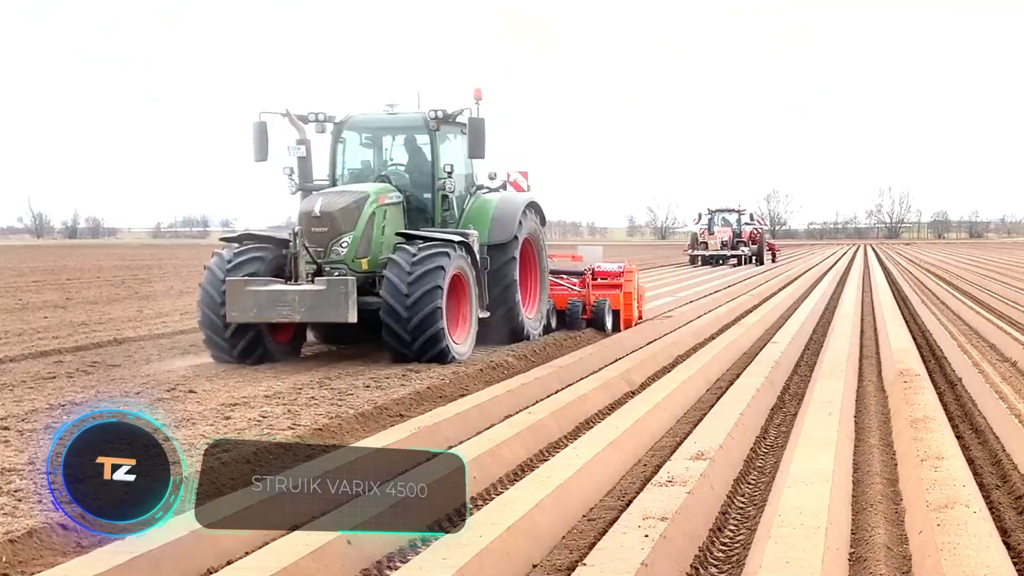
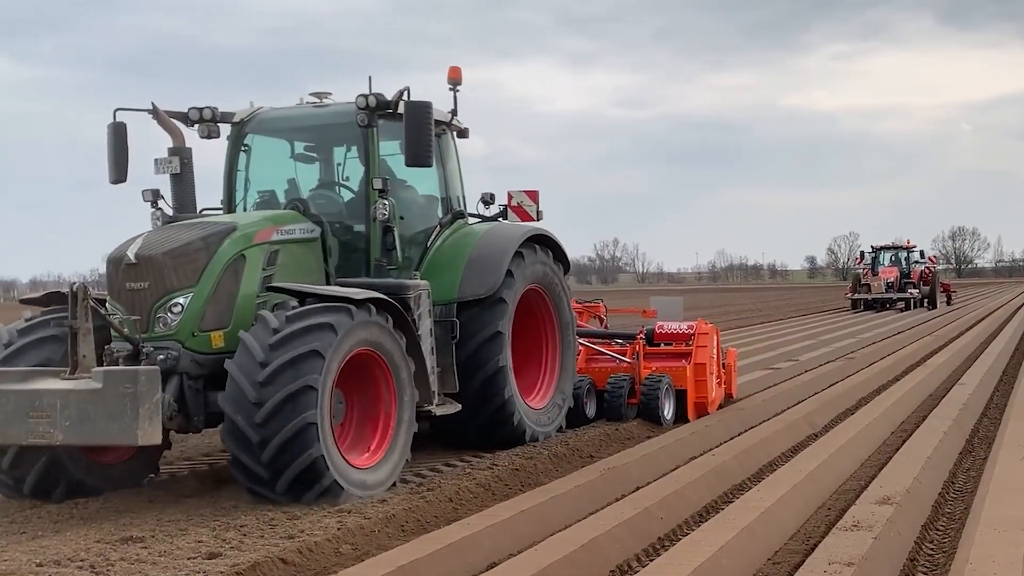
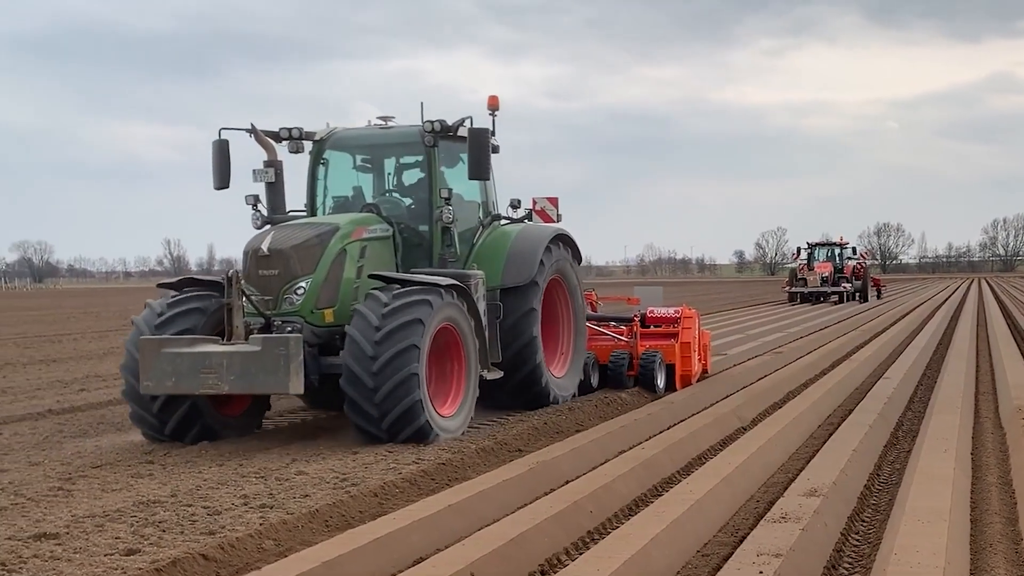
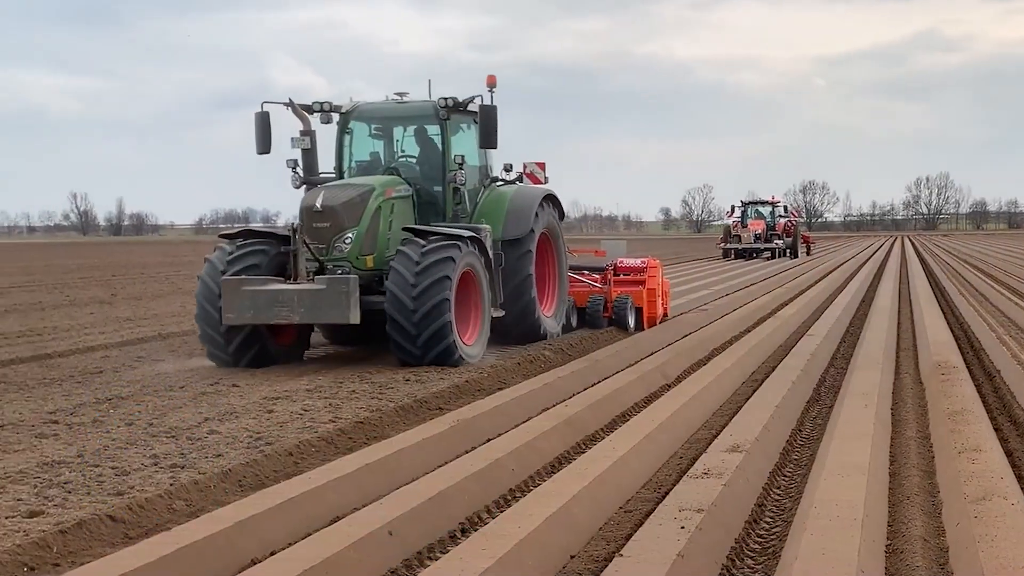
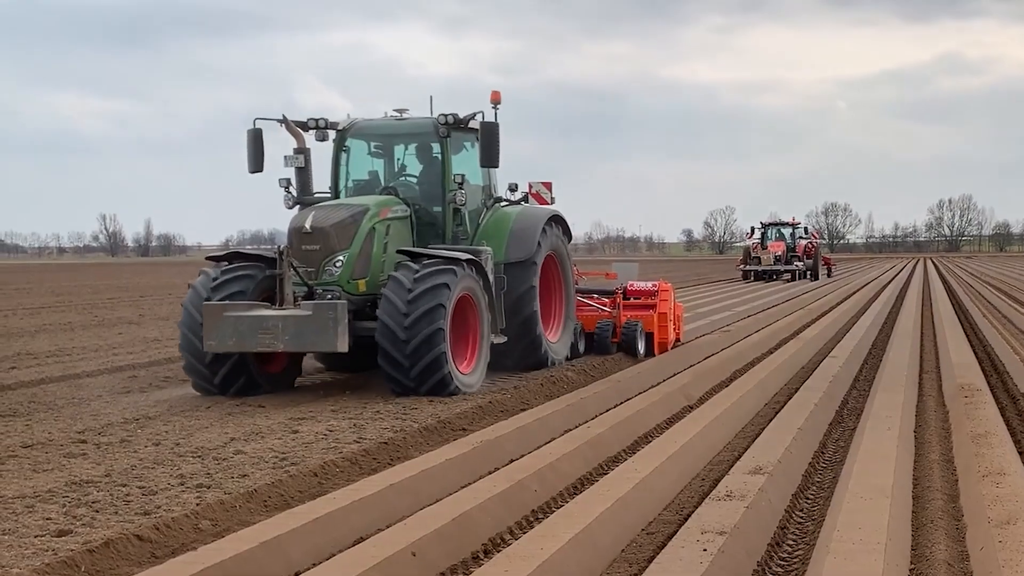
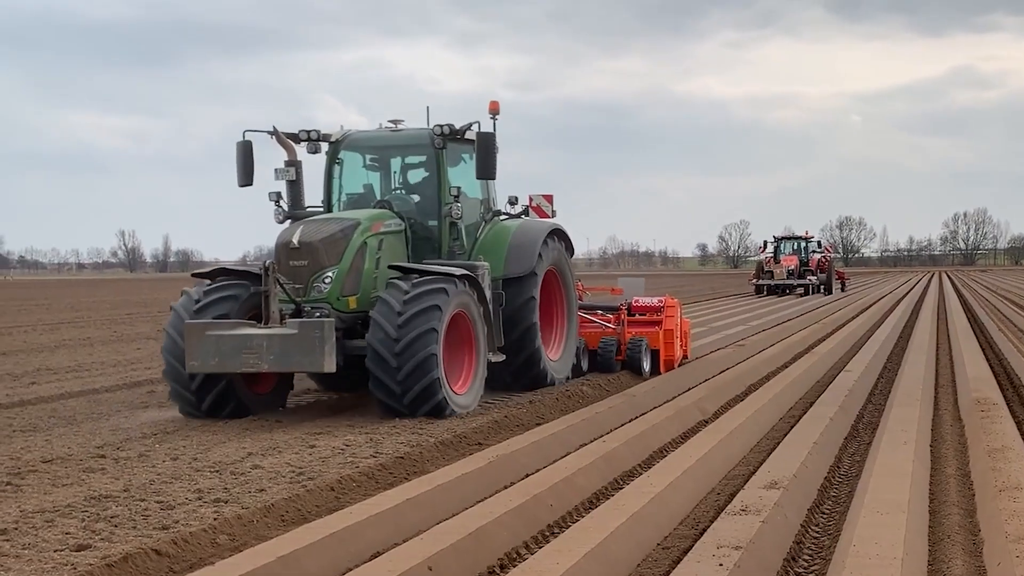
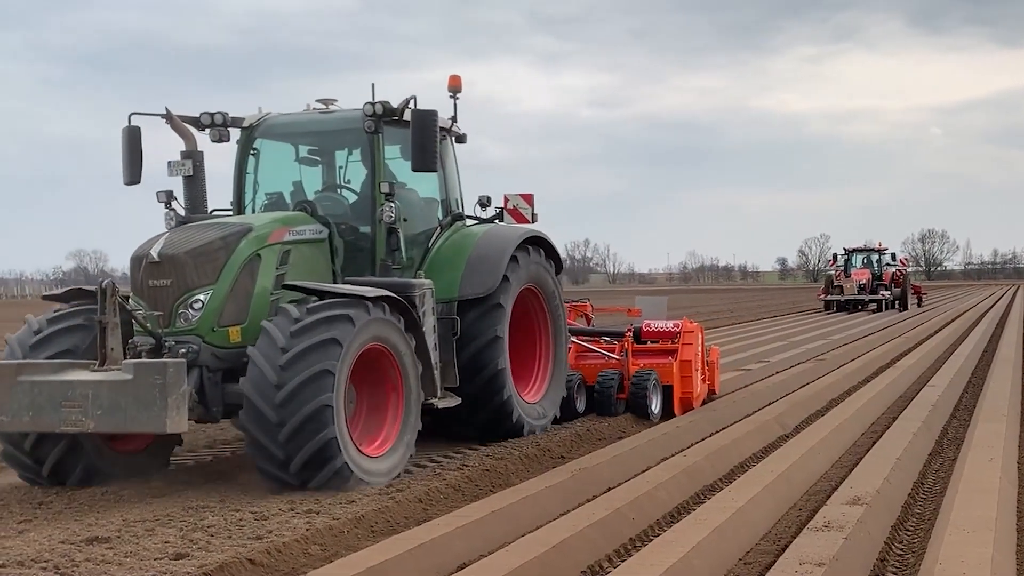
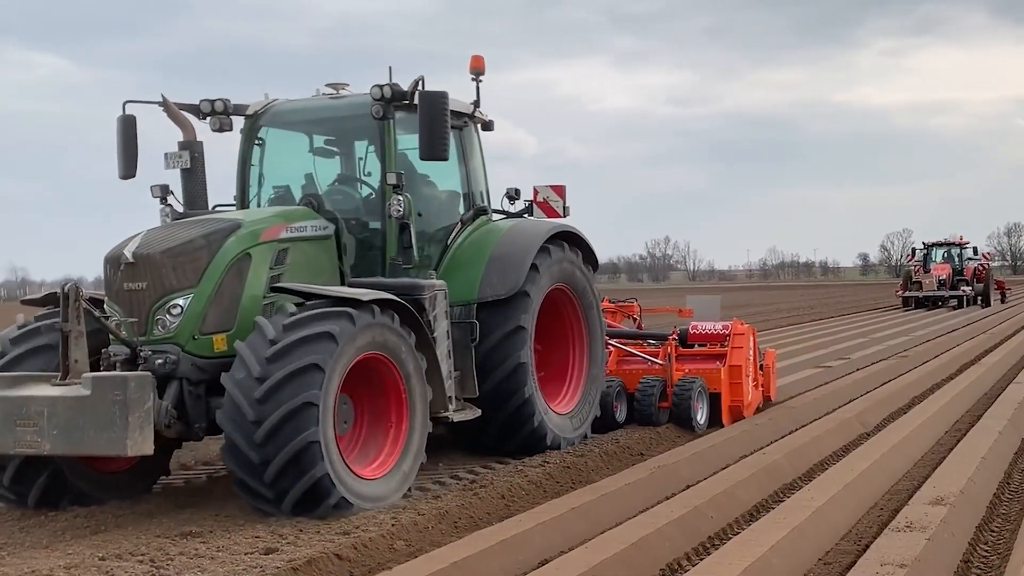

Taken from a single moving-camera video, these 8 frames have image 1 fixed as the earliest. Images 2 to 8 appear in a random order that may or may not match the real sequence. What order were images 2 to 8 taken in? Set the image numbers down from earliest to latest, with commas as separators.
4, 5, 6, 3, 7, 2, 8
